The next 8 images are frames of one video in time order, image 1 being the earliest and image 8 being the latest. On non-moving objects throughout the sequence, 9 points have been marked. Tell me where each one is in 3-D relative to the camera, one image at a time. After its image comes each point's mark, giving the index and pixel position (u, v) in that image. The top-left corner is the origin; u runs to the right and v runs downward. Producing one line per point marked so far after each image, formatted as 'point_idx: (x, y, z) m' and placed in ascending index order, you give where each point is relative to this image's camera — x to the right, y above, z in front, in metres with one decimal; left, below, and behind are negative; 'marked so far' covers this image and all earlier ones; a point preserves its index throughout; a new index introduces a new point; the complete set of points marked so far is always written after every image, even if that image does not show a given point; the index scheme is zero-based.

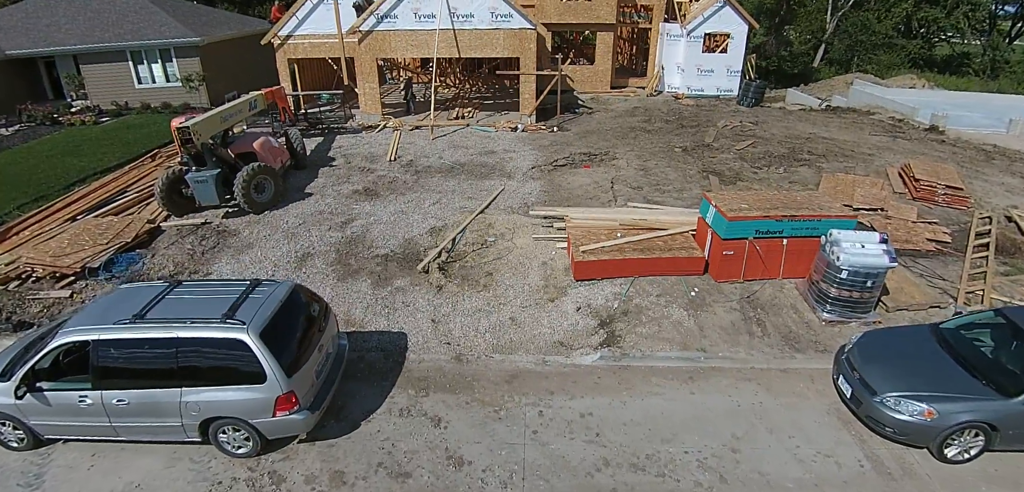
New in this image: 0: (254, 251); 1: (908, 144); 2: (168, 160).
0: (-5.0, -0.1, +8.7) m
1: (+11.9, +3.0, +13.5) m
2: (-9.7, +2.3, +12.8) m
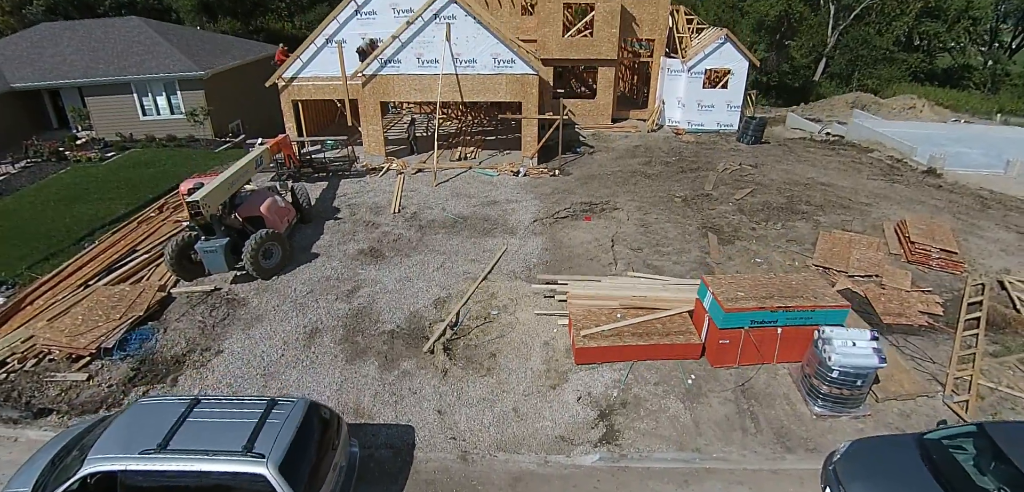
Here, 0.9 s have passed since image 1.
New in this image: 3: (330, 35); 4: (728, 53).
0: (-5.0, -1.6, +9.0) m
1: (+12.0, +1.7, +13.7) m
2: (-9.6, +0.9, +13.0) m
3: (-5.9, +6.9, +14.7) m
4: (+8.1, +7.2, +16.9) m
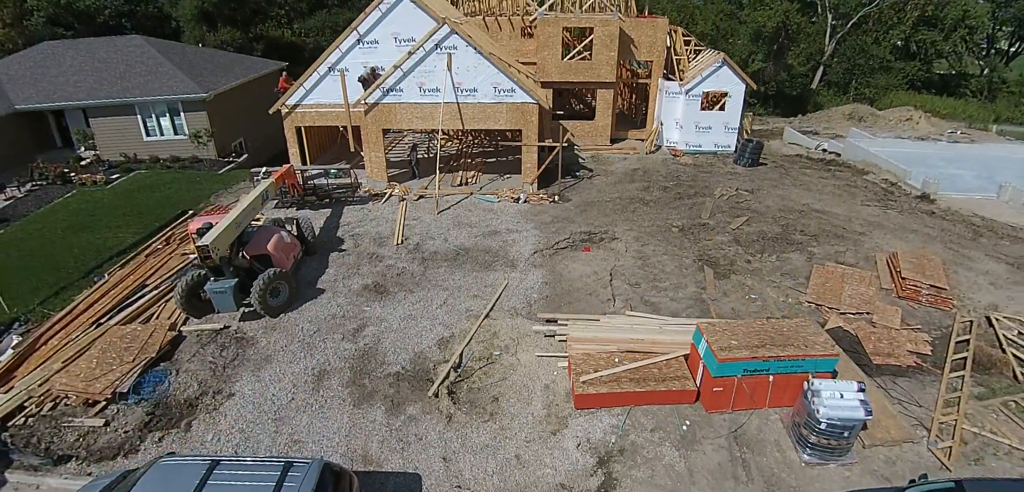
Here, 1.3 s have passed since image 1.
0: (-4.9, -2.5, +9.3) m
1: (+12.0, +0.8, +13.9) m
2: (-9.6, +0.1, +13.2) m
3: (-5.9, +6.1, +14.9) m
4: (+8.1, +6.4, +17.1) m
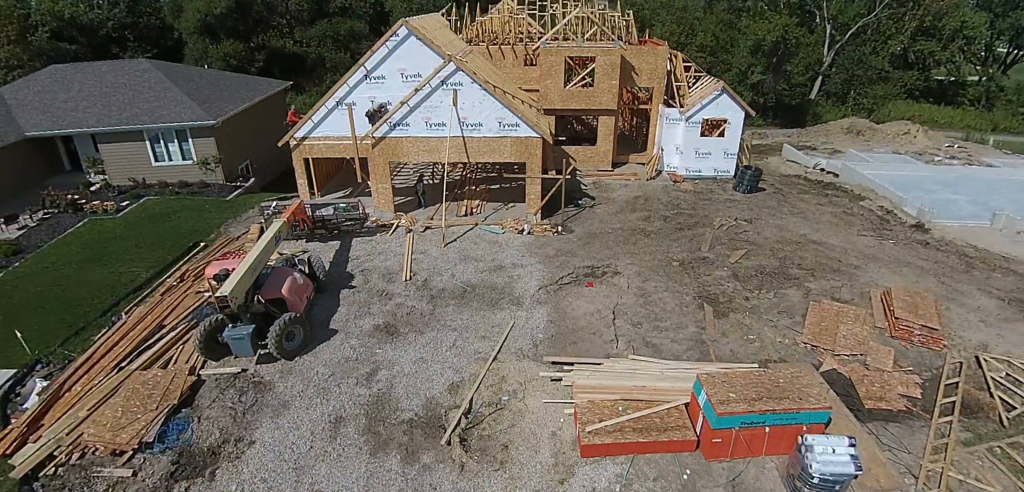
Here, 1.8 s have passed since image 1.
0: (-4.7, -3.6, +9.7) m
1: (+12.1, -0.1, +14.3) m
2: (-9.4, -1.0, +13.6) m
3: (-5.8, +5.0, +15.2) m
4: (+8.2, +5.5, +17.4) m
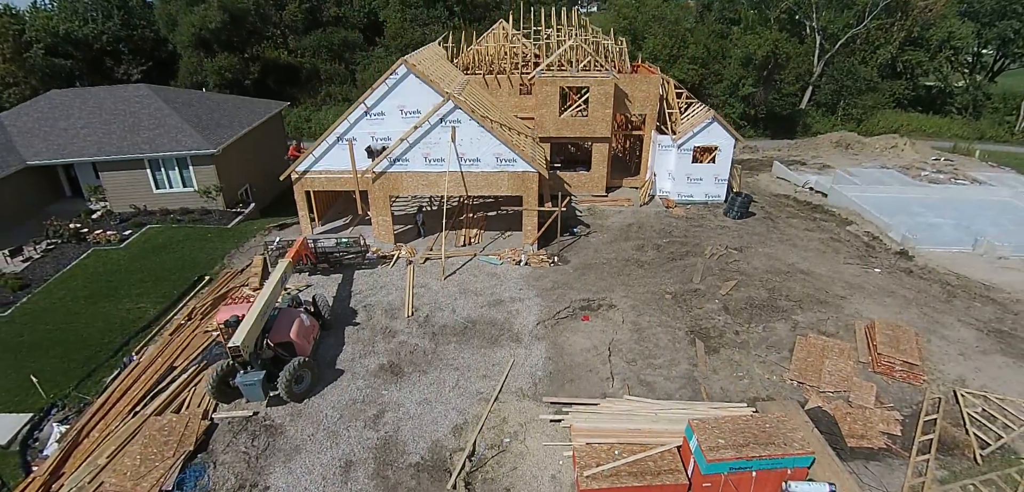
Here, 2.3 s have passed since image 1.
0: (-4.7, -4.7, +10.1) m
1: (+12.1, -1.1, +14.9) m
2: (-9.5, -2.2, +14.0) m
3: (-5.9, +3.9, +15.5) m
4: (+8.1, +4.5, +17.9) m
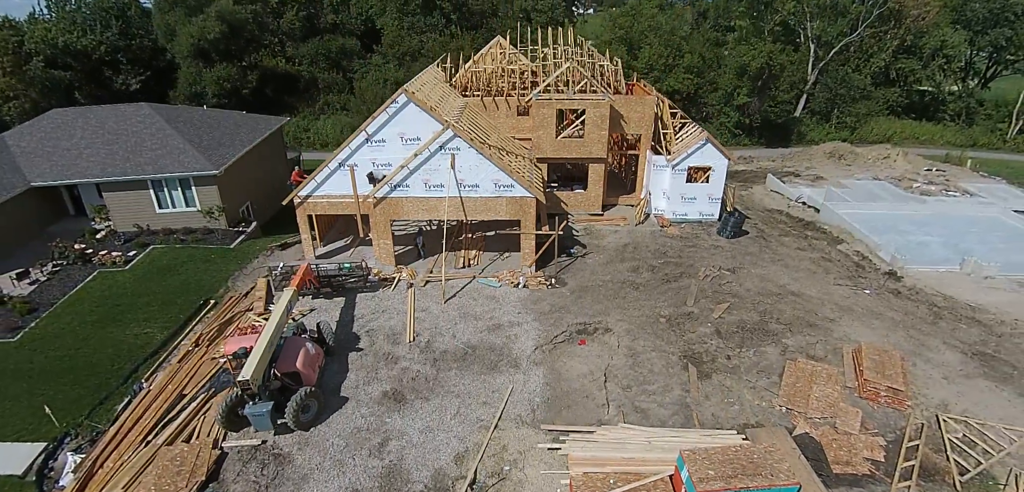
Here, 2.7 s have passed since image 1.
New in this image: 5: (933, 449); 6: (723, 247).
0: (-4.7, -5.6, +10.5) m
1: (+12.0, -1.8, +15.3) m
2: (-9.5, -3.1, +14.3) m
3: (-5.9, +3.0, +15.9) m
4: (+8.0, +3.8, +18.3) m
5: (+10.1, -4.9, +10.9) m
6: (+8.3, 0.0, +17.7) m
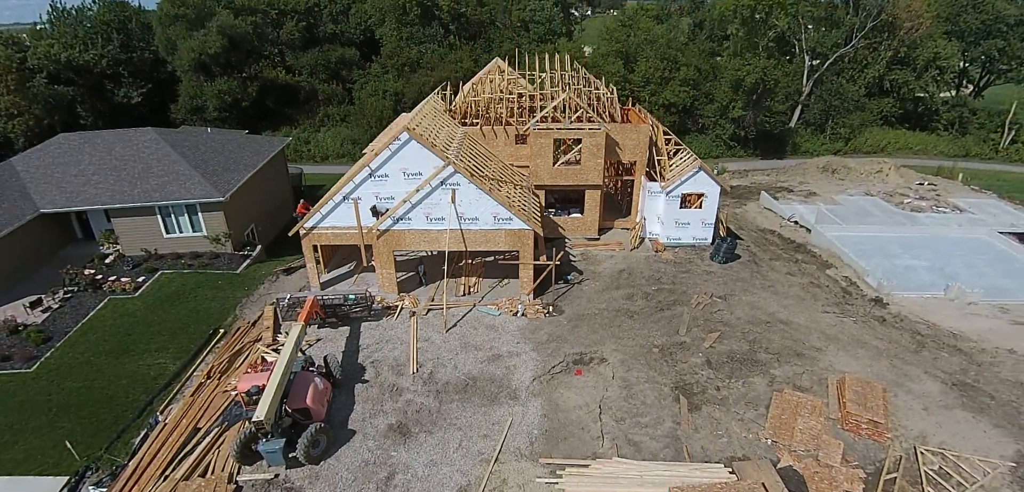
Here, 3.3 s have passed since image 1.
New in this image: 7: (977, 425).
0: (-4.7, -6.8, +11.1) m
1: (+12.0, -2.9, +15.9) m
2: (-9.5, -4.2, +14.9) m
3: (-6.0, +1.9, +16.4) m
4: (+7.9, +2.8, +18.8) m
5: (+10.1, -6.0, +11.5) m
6: (+8.2, -1.1, +18.3) m
7: (+13.0, -5.0, +12.7) m
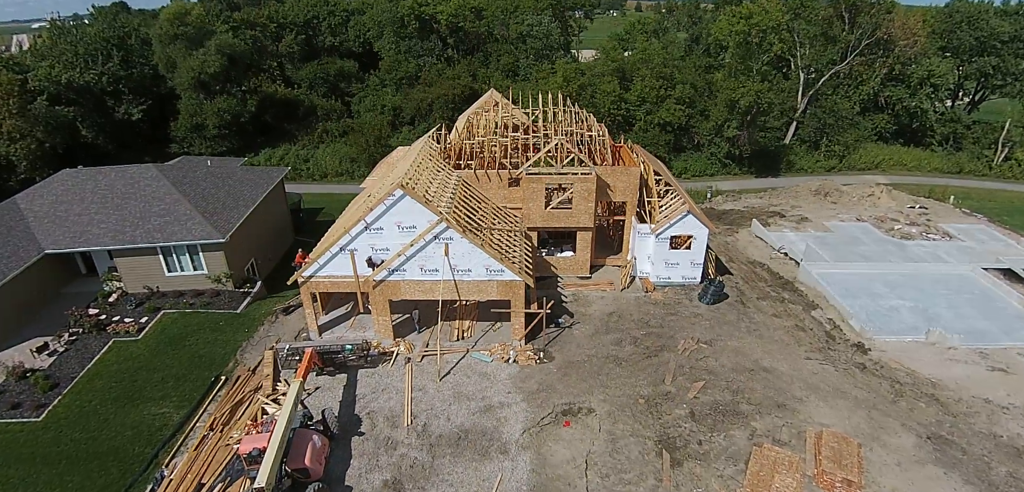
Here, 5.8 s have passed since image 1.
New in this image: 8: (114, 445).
0: (-5.1, -8.8, +11.8) m
1: (+11.7, -4.7, +16.4) m
2: (-9.8, -6.2, +15.5) m
3: (-6.3, 0.0, +16.9) m
4: (+7.6, +1.0, +19.2) m
5: (+9.7, -7.9, +12.1) m
6: (+7.9, -2.8, +18.8) m
7: (+12.7, -6.9, +13.2) m
8: (-13.4, -6.7, +15.3) m
